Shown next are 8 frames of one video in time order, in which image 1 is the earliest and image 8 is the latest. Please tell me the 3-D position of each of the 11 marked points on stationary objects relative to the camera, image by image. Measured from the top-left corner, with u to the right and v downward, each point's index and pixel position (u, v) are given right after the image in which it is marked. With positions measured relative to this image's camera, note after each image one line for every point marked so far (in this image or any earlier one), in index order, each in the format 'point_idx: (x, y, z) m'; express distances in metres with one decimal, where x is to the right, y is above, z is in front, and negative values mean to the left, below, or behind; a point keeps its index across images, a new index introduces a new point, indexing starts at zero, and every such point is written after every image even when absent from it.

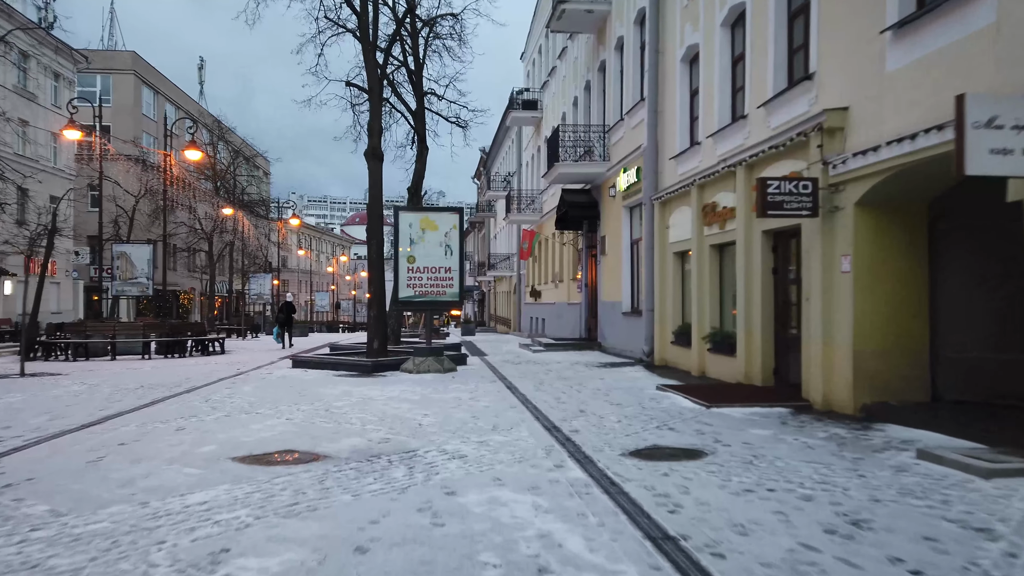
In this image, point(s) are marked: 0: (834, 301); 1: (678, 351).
0: (+3.6, -0.1, +8.3) m
1: (+3.0, -1.1, +13.3) m
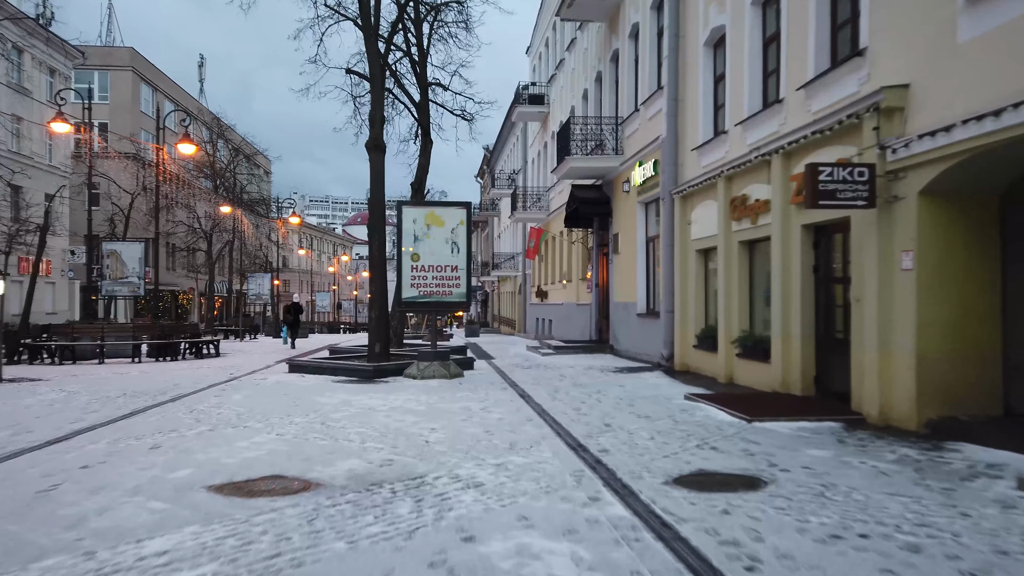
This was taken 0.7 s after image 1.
0: (+3.8, -0.1, +7.4) m
1: (+3.2, -1.1, +12.4) m
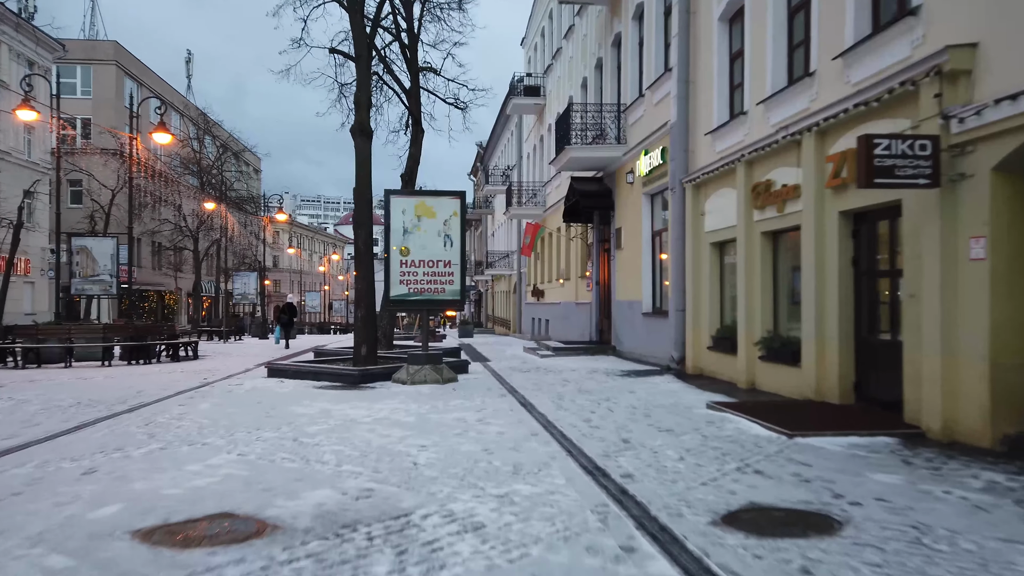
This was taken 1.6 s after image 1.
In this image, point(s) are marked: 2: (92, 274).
0: (+3.8, -0.1, +6.3) m
1: (+3.1, -1.1, +11.3) m
2: (-10.3, +0.3, +18.3) m
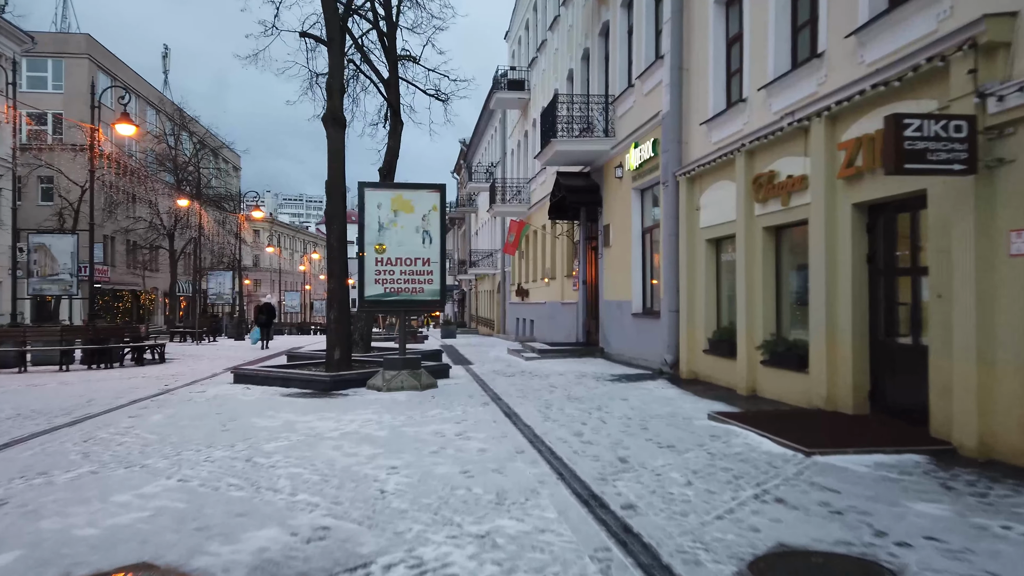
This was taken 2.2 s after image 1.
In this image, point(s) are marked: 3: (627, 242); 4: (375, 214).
0: (+3.6, -0.1, +5.6) m
1: (+2.9, -1.1, +10.6) m
2: (-10.7, +0.3, +17.3) m
3: (+2.3, +0.9, +15.3) m
4: (-2.1, +1.1, +11.5) m
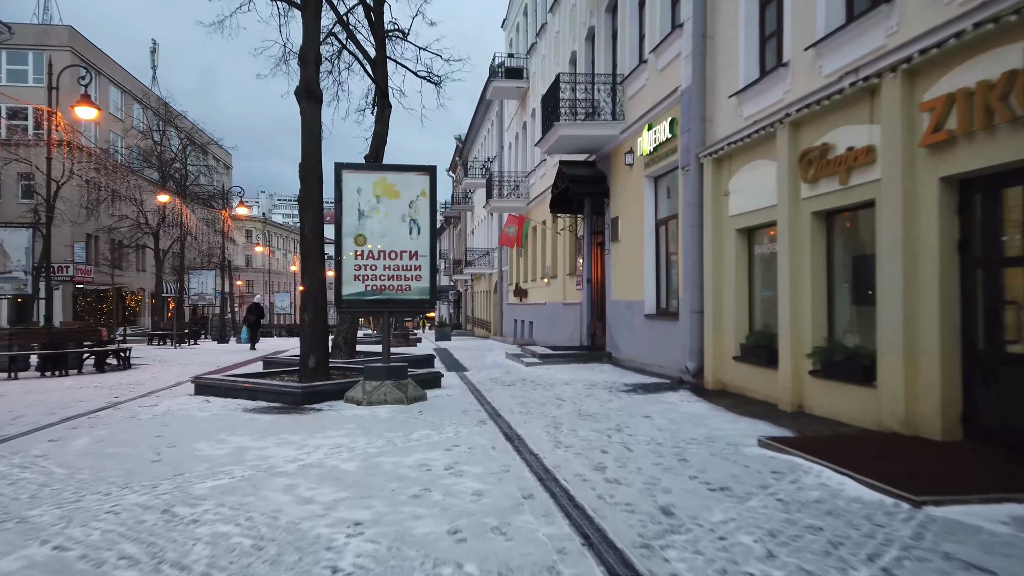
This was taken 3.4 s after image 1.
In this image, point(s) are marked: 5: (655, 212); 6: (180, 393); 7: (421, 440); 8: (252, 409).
0: (+3.7, 0.0, +4.1) m
1: (+2.9, -1.0, +9.1) m
2: (-10.7, +0.4, +15.7) m
3: (+2.3, +1.0, +13.8) m
4: (-2.1, +1.2, +10.0) m
5: (+2.6, +1.4, +13.3) m
6: (-4.8, -1.5, +10.8) m
7: (-0.8, -1.4, +6.9) m
8: (-3.2, -1.5, +9.3) m
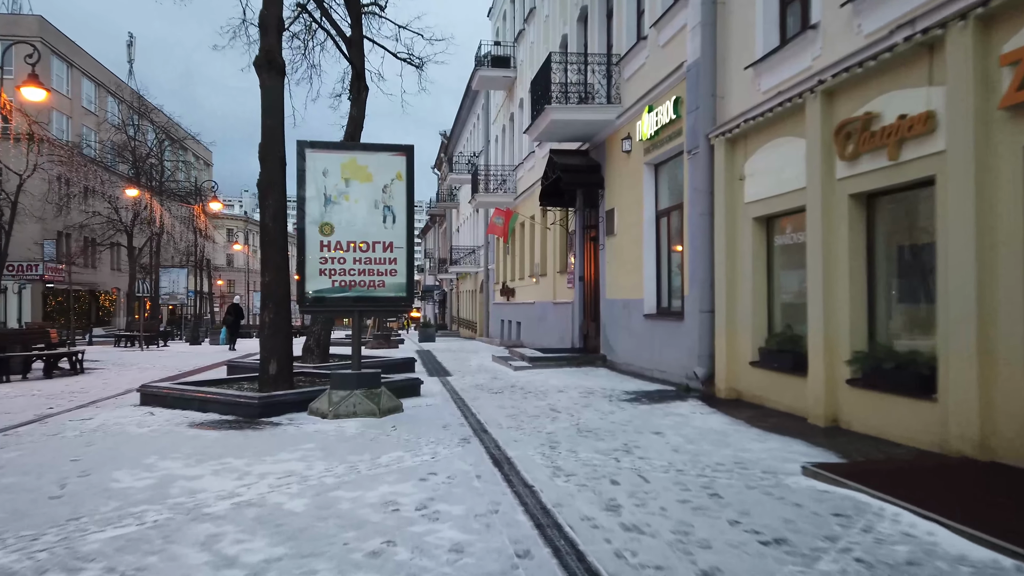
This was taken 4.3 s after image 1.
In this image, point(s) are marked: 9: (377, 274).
0: (+3.6, 0.0, +3.0) m
1: (+2.8, -1.0, +8.0) m
2: (-10.9, +0.4, +14.3) m
3: (+2.1, +1.0, +12.7) m
4: (-2.3, +1.2, +8.8) m
5: (+2.4, +1.4, +12.2) m
6: (-5.0, -1.5, +9.5) m
7: (-0.9, -1.4, +5.7) m
8: (-3.4, -1.5, +8.0) m
9: (-1.6, +0.2, +8.9) m
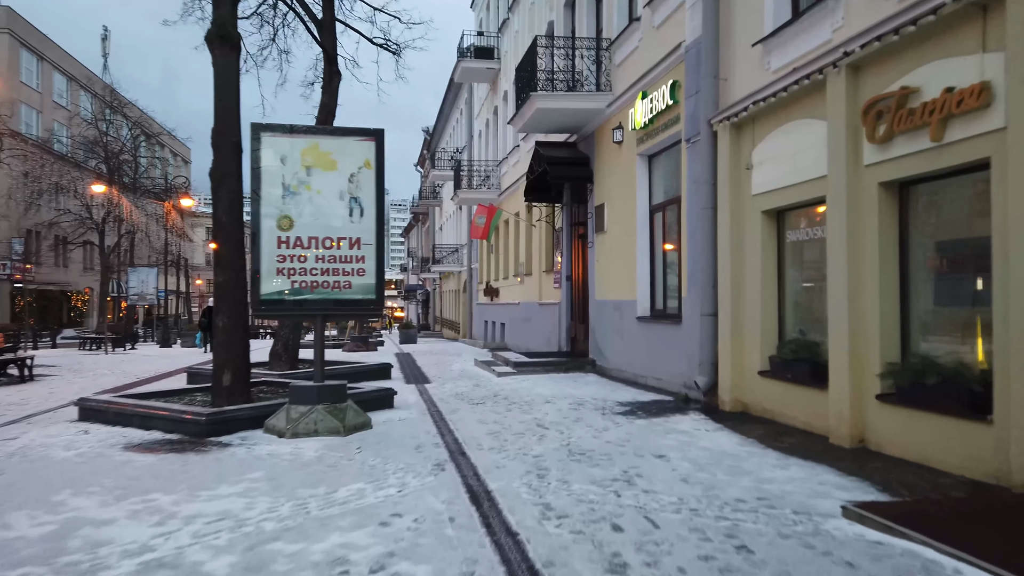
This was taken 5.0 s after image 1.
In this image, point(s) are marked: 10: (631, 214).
0: (+3.6, 0.0, +2.2) m
1: (+2.6, -1.0, +7.2) m
2: (-11.2, +0.4, +13.2) m
3: (+1.8, +1.0, +11.8) m
4: (-2.4, +1.2, +7.8) m
5: (+2.1, +1.4, +11.3) m
6: (-5.2, -1.5, +8.5) m
7: (-1.1, -1.4, +4.8) m
8: (-3.5, -1.5, +7.0) m
9: (-1.8, +0.1, +8.0) m
10: (+1.9, +1.1, +11.6) m
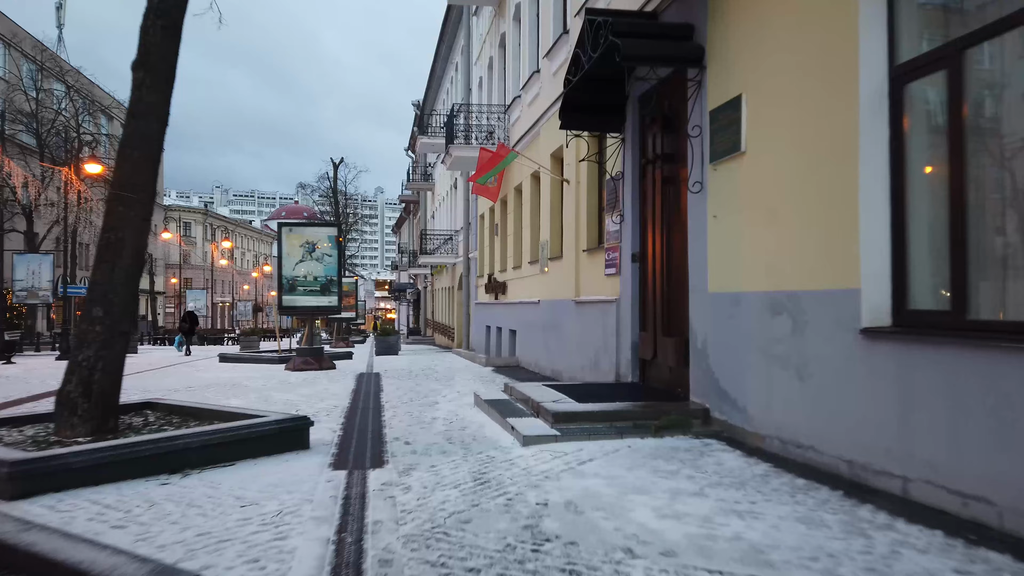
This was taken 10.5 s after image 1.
0: (+4.0, +0.2, -4.4) m
1: (+3.0, -0.8, +0.6) m
2: (-10.9, +0.6, +6.5) m
3: (+2.2, +1.2, +5.2) m
4: (-2.1, +1.4, +1.2) m
5: (+2.5, +1.6, +4.7) m
6: (-4.8, -1.3, +1.9) m
7: (-0.7, -1.2, -1.8) m
8: (-3.2, -1.3, +0.4) m
9: (-1.4, +0.4, +1.4) m
10: (+2.2, +1.3, +5.0) m
